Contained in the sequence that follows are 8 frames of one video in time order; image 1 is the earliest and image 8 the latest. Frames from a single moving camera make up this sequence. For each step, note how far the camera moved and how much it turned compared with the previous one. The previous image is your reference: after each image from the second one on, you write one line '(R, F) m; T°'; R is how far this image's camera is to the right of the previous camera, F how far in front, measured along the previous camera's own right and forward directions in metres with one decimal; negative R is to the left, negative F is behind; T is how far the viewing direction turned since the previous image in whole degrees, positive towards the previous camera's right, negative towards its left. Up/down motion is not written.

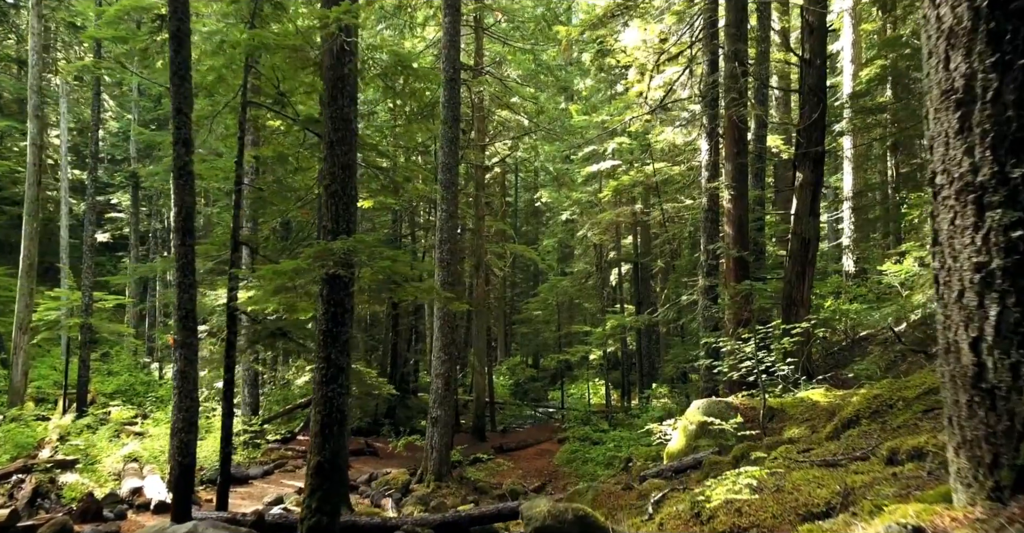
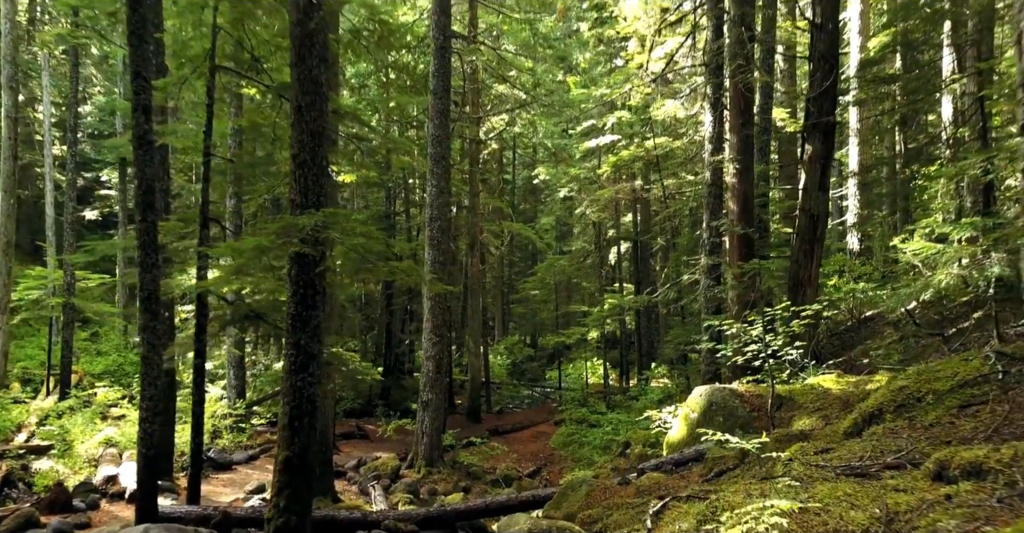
(+0.1, +0.7) m; 0°
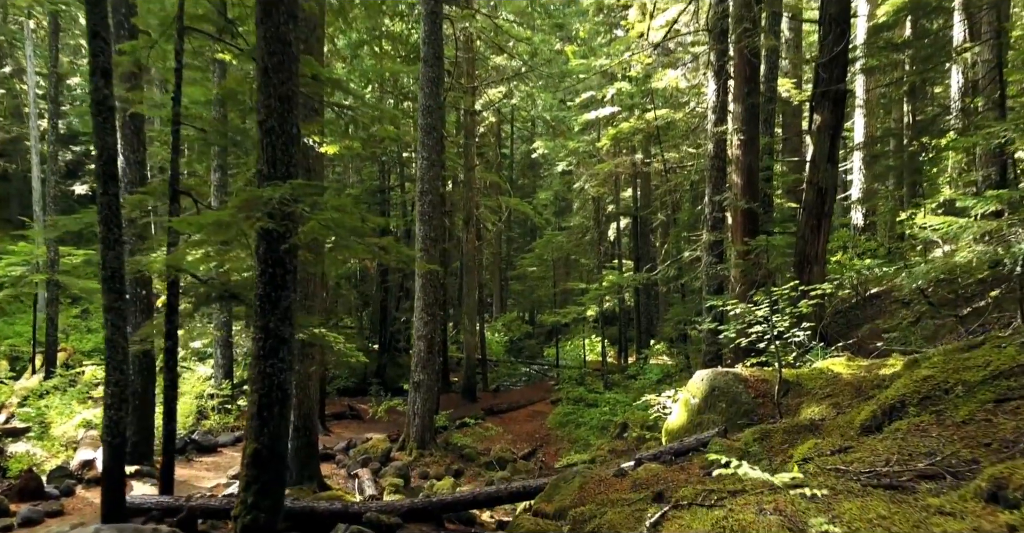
(+0.1, +0.6) m; 0°
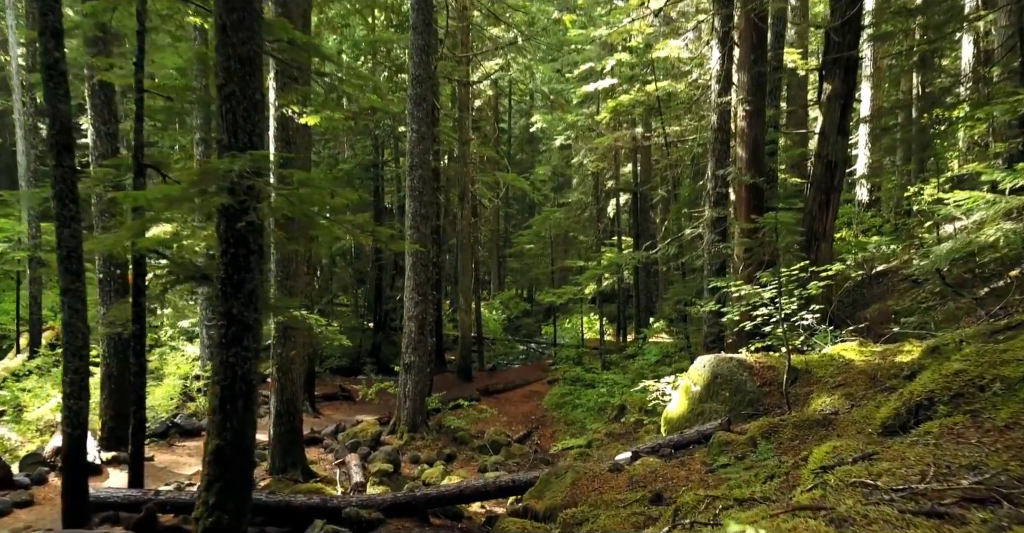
(+0.1, +0.6) m; 0°
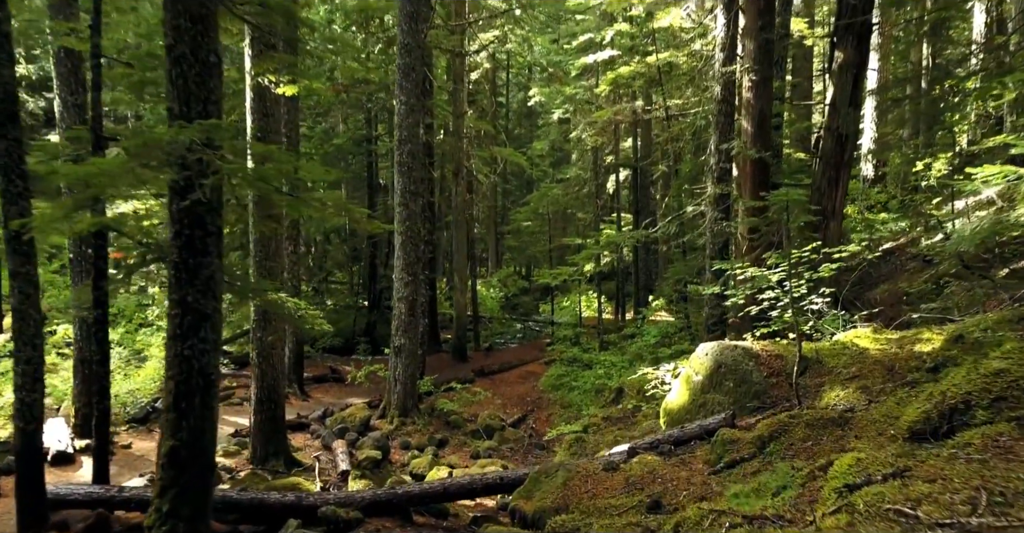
(+0.1, +0.6) m; 0°
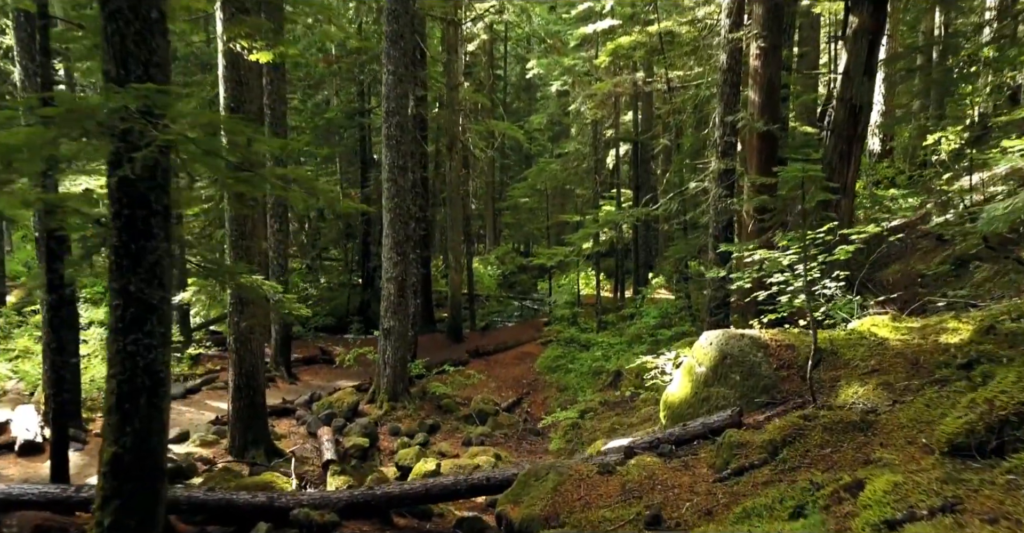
(+0.1, +0.6) m; 0°
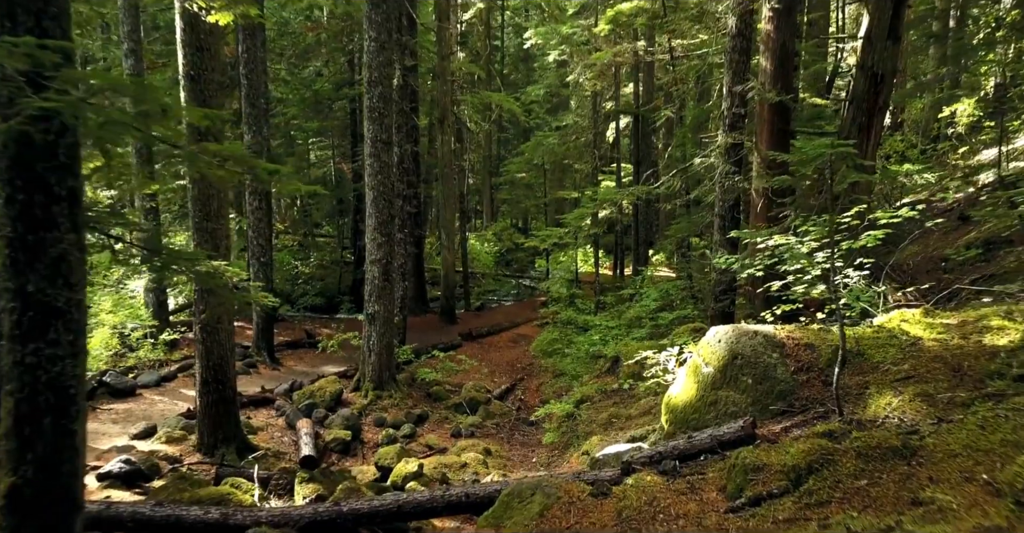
(+0.1, +0.8) m; 0°
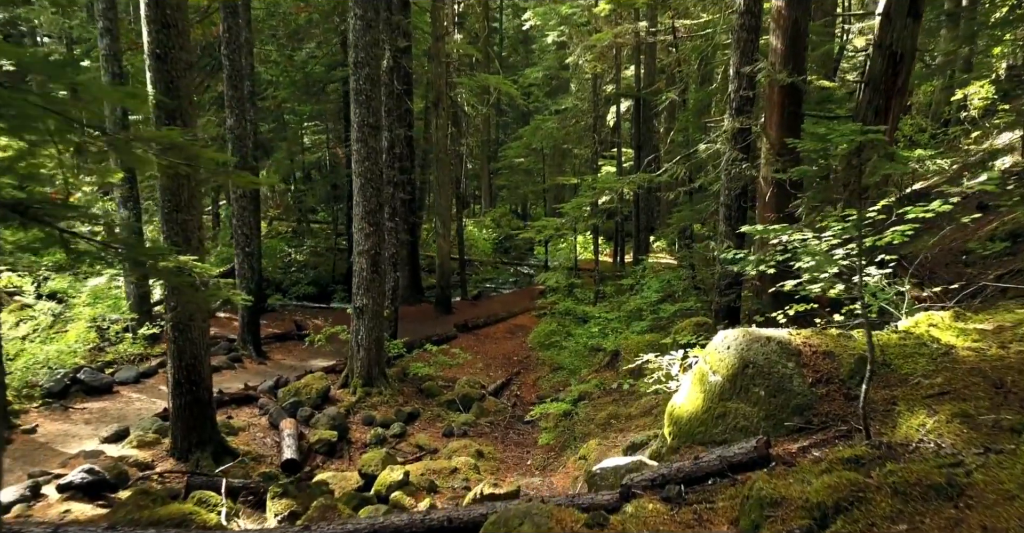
(+0.1, +0.6) m; 0°
